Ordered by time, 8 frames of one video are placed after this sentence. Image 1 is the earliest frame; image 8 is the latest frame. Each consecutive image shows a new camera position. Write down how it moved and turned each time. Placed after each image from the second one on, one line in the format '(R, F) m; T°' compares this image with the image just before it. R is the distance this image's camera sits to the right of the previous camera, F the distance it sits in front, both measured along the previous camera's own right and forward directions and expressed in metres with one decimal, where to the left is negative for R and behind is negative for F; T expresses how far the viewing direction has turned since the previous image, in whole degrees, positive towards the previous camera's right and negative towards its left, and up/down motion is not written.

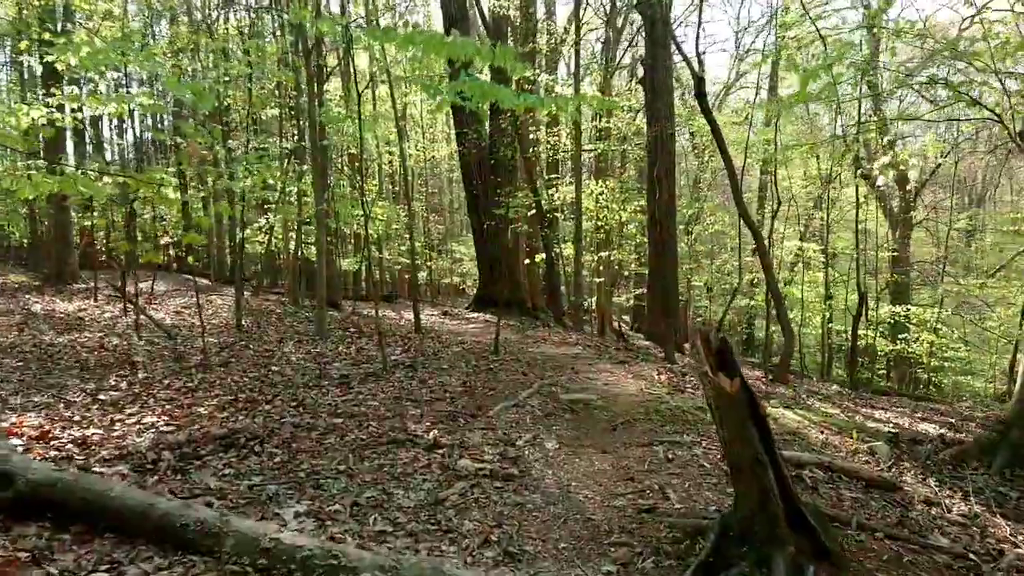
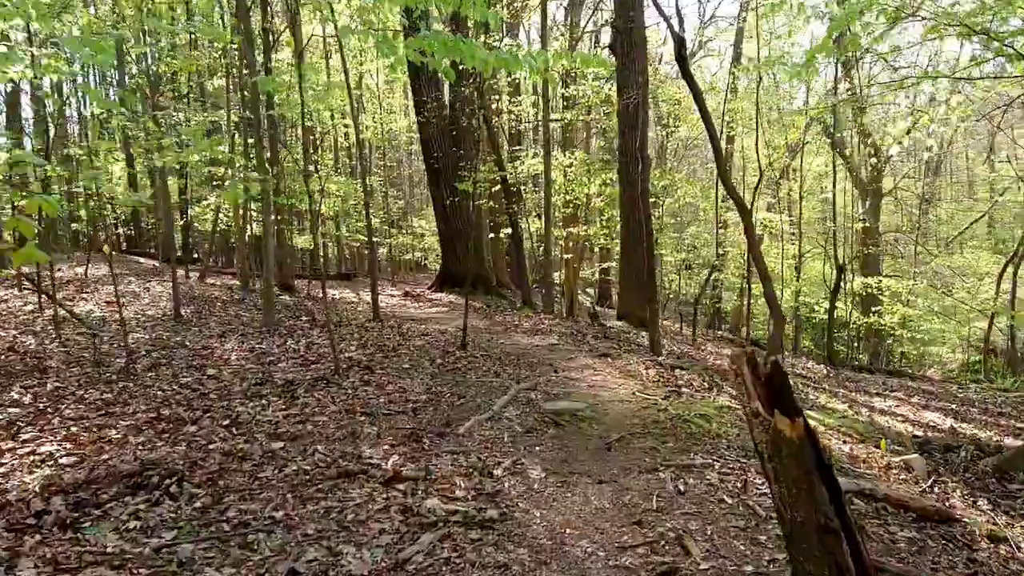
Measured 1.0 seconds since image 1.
(0.0, +0.8) m; +3°
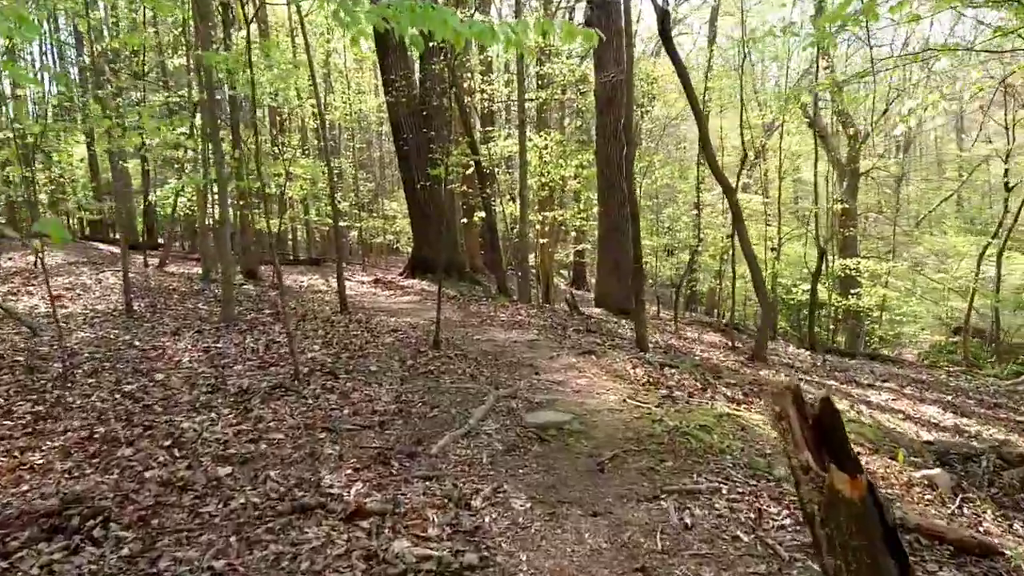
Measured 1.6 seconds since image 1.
(0.0, +0.5) m; +2°
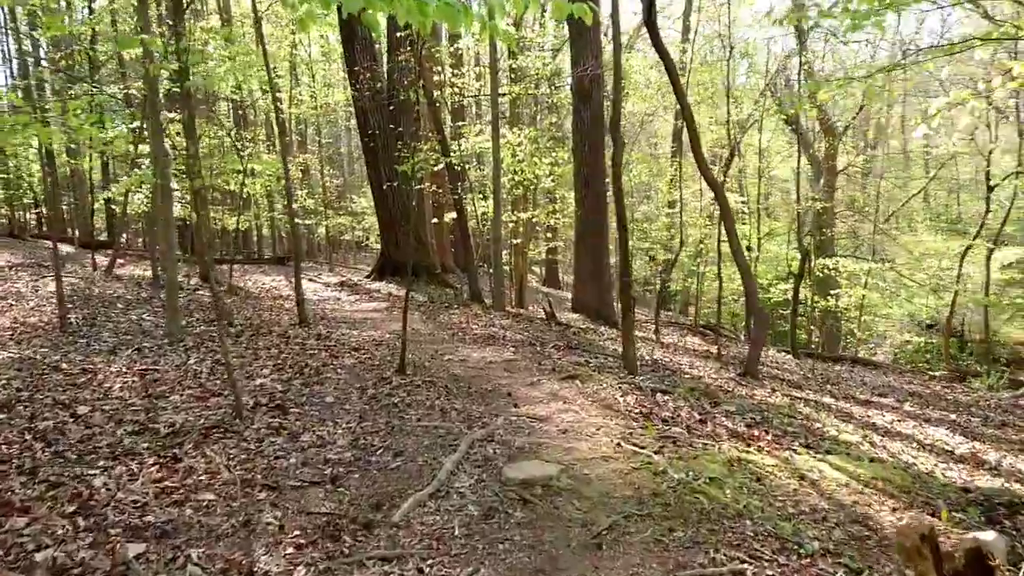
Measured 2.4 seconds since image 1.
(0.0, +0.7) m; +2°
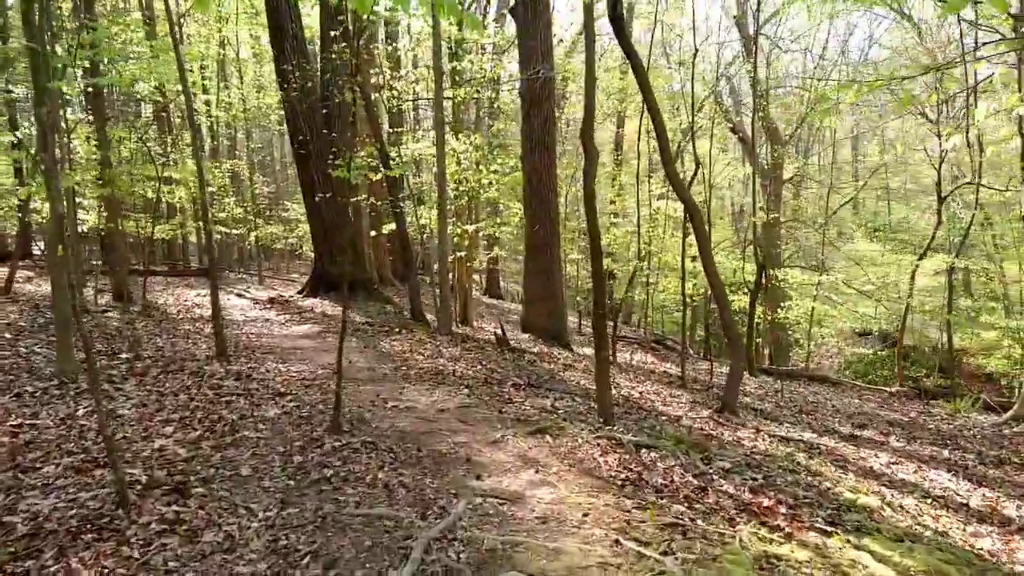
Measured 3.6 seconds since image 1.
(-0.1, +0.9) m; +4°
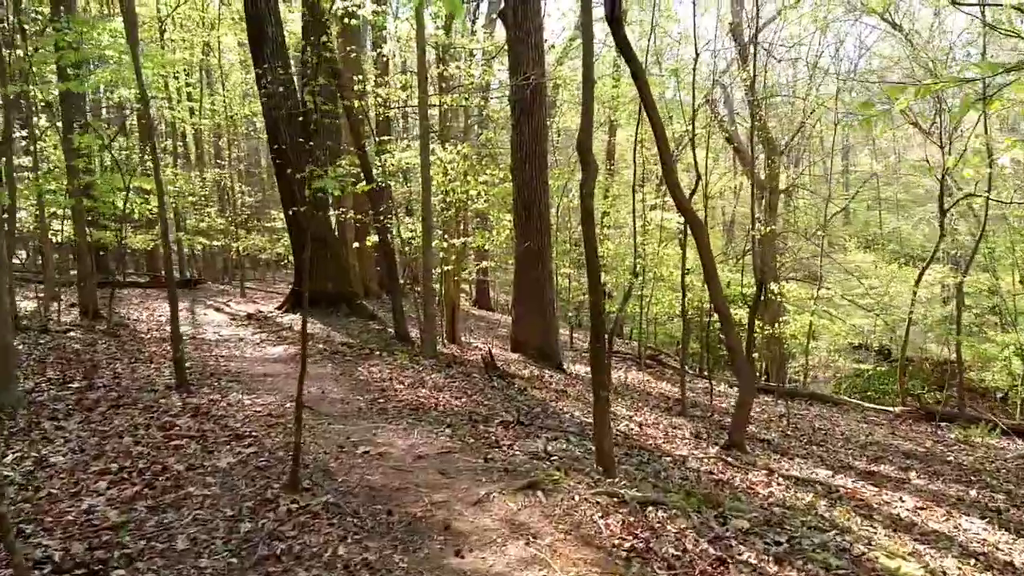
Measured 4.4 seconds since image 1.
(0.0, +0.6) m; +1°
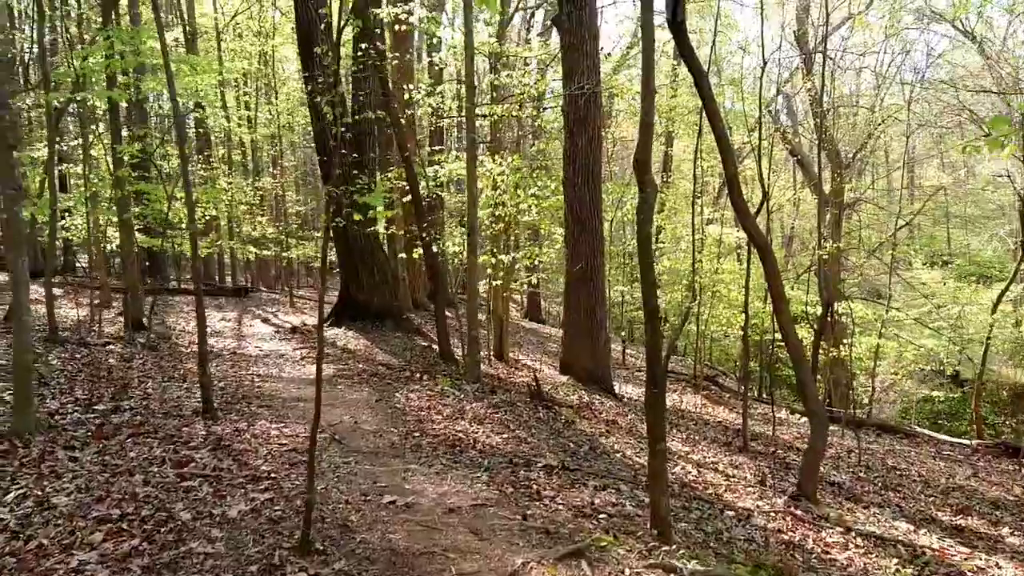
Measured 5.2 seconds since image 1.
(0.0, +0.5) m; -4°
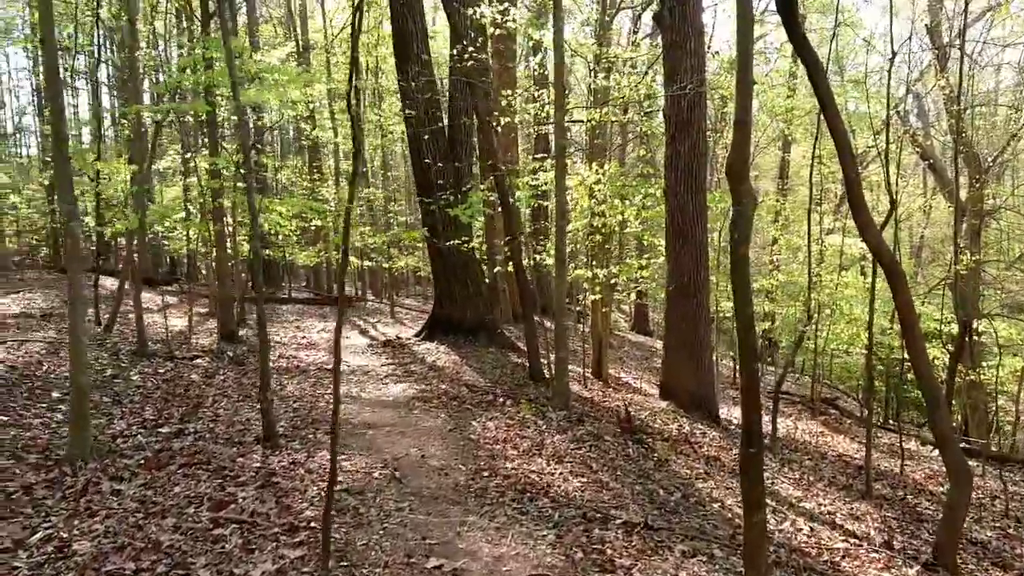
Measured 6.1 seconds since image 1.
(+0.2, +0.7) m; -7°
